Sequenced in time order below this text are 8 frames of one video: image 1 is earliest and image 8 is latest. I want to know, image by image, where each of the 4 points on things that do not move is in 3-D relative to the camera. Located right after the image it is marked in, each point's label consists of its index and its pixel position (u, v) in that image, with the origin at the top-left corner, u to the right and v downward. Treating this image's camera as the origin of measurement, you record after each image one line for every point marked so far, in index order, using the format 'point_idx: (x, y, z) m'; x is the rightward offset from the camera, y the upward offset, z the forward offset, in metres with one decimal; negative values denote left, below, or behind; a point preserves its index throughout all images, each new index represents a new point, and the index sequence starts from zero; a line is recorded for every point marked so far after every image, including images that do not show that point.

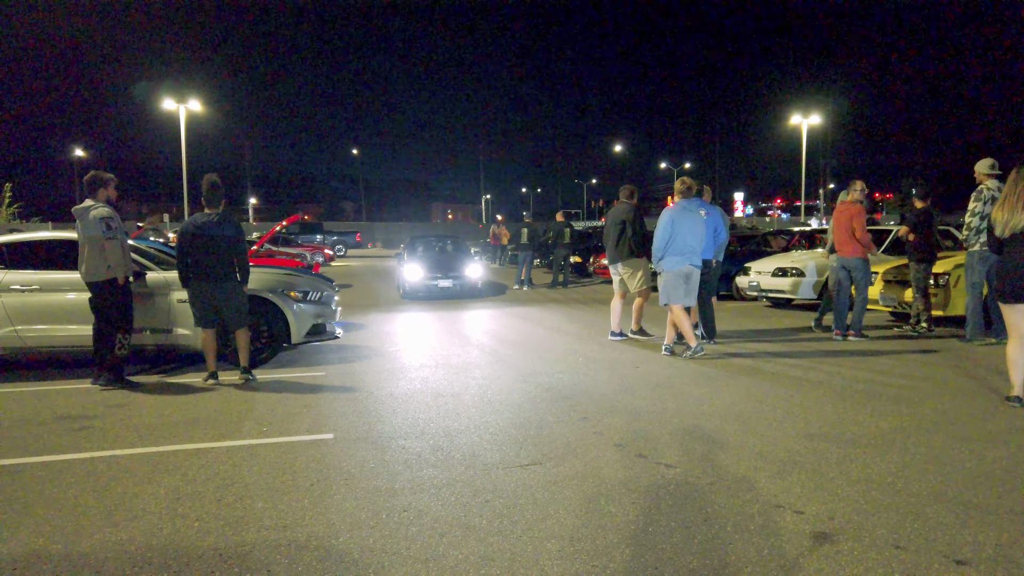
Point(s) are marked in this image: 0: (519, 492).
0: (0.0, -1.1, +4.0) m
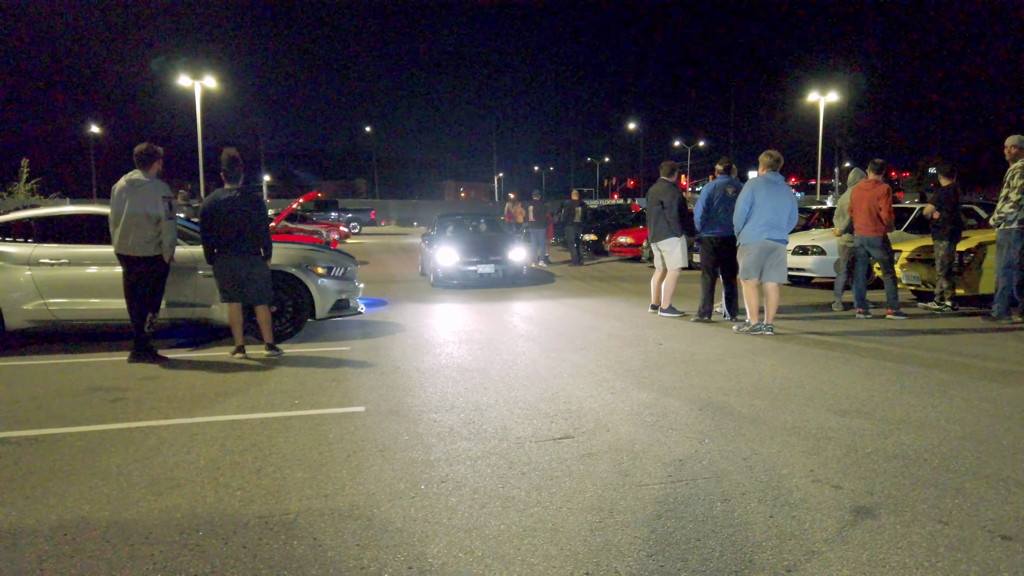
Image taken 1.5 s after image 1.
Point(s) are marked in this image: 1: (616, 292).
0: (+0.2, -0.9, +4.0) m
1: (+1.6, -0.1, +11.7) m
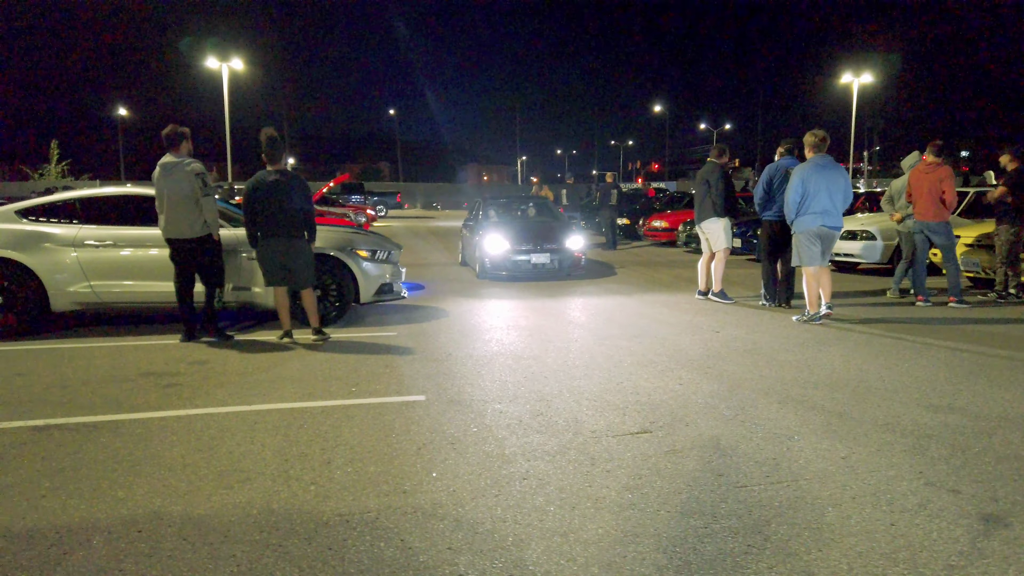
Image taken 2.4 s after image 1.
0: (+0.6, -0.9, +3.8) m
1: (+2.2, +0.2, +11.4) m
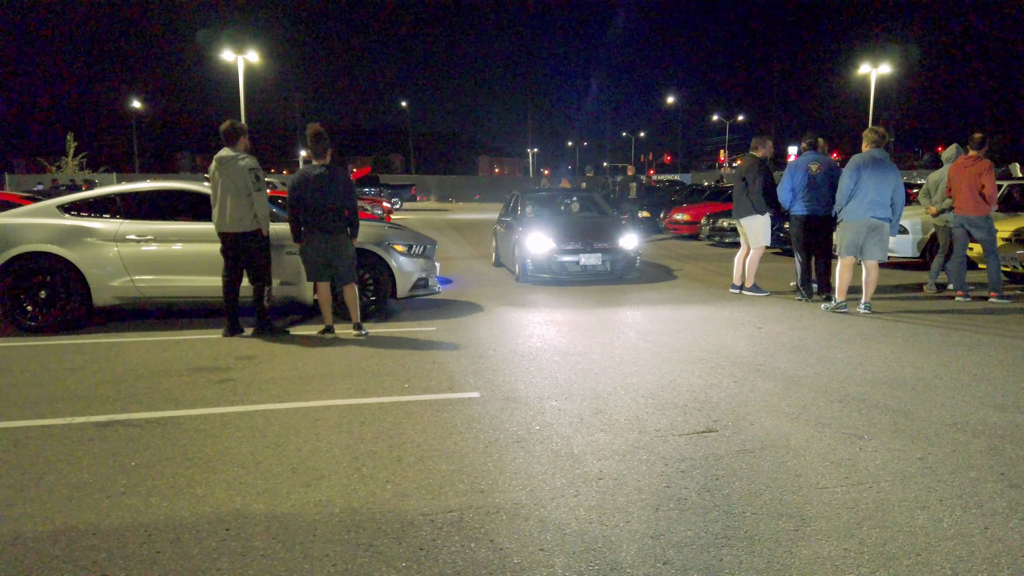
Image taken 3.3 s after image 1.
0: (+1.0, -0.9, +3.8) m
1: (+2.7, +0.2, +11.4) m
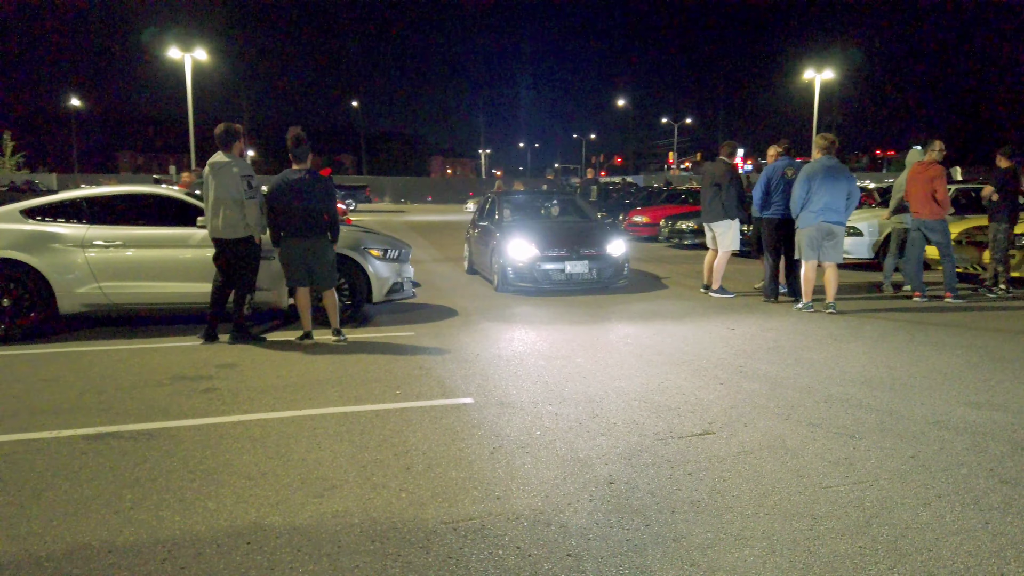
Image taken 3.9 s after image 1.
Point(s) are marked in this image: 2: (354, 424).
0: (+1.0, -0.9, +3.9) m
1: (+2.3, +0.2, +11.6) m
2: (-1.0, -0.8, +4.7) m
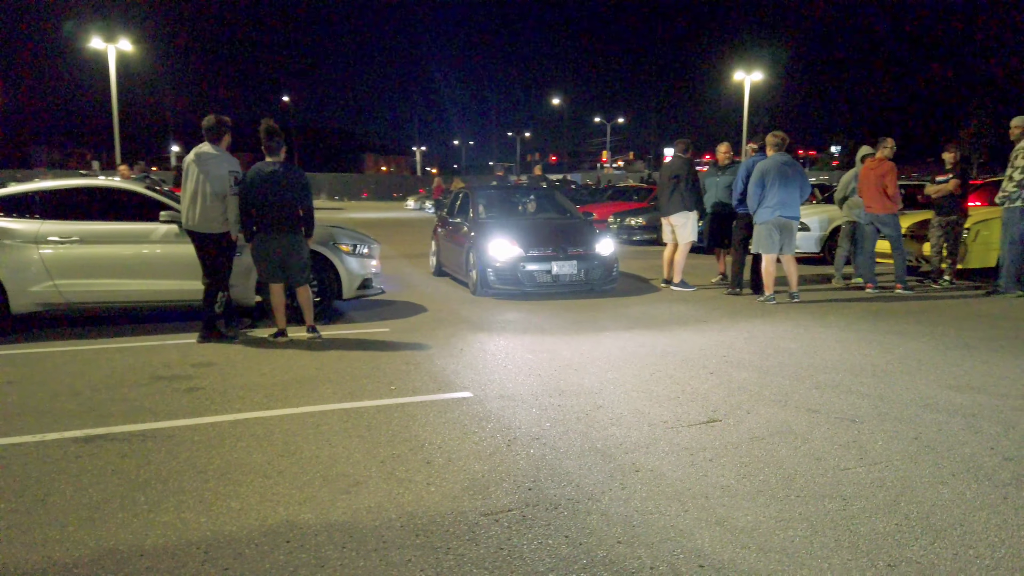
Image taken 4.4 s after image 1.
0: (+1.1, -0.8, +4.0) m
1: (+1.7, +0.3, +11.7) m
2: (-0.9, -0.8, +4.6) m
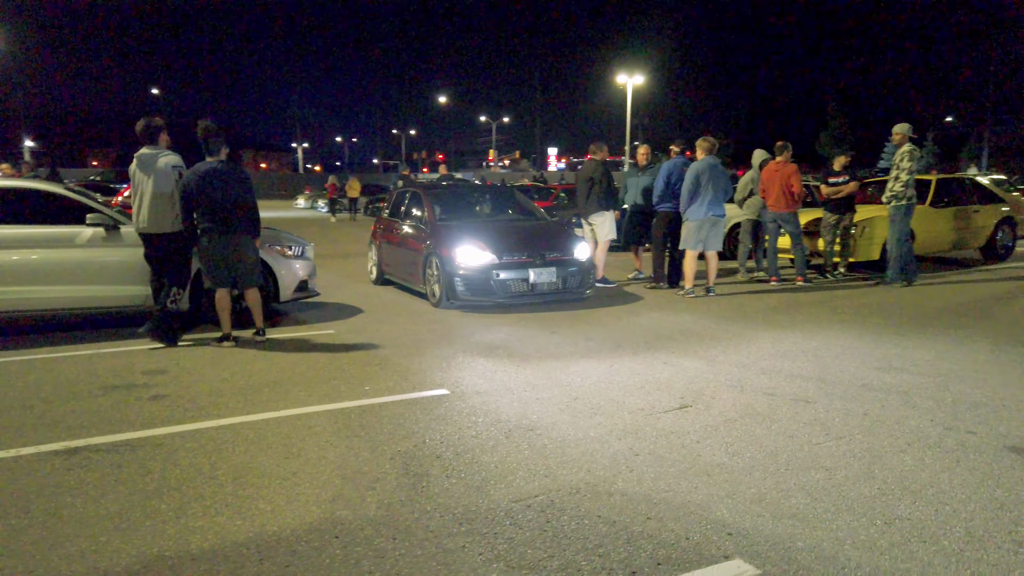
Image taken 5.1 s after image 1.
0: (+1.1, -0.8, +4.3) m
1: (+0.5, +0.3, +12.1) m
2: (-1.0, -0.8, +4.6) m
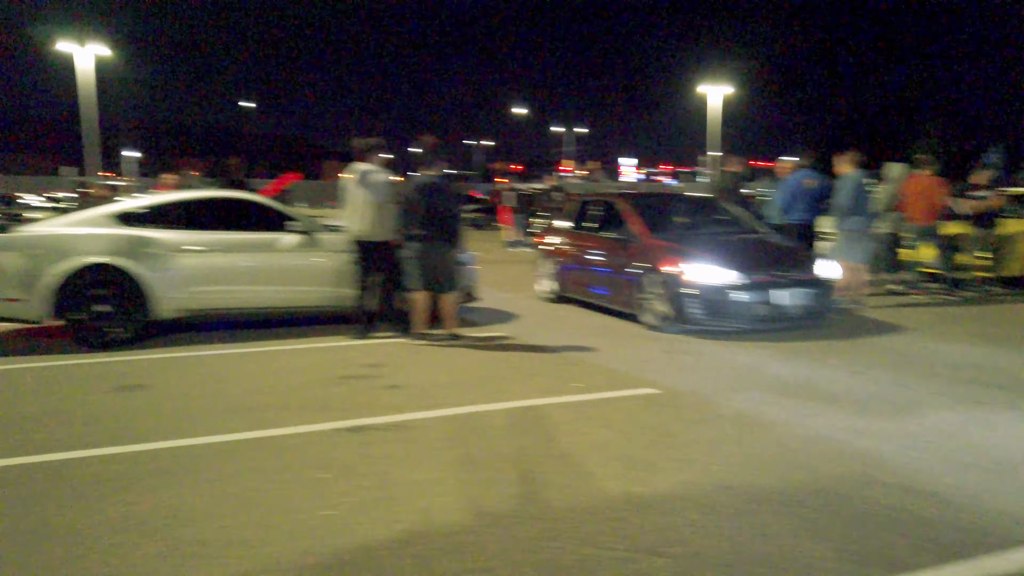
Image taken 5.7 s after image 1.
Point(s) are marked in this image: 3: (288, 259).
0: (+2.6, -0.9, +4.6) m
1: (+2.7, +0.2, +12.3) m
2: (+0.5, -0.8, +5.1) m
3: (-2.4, +0.3, +8.0) m
